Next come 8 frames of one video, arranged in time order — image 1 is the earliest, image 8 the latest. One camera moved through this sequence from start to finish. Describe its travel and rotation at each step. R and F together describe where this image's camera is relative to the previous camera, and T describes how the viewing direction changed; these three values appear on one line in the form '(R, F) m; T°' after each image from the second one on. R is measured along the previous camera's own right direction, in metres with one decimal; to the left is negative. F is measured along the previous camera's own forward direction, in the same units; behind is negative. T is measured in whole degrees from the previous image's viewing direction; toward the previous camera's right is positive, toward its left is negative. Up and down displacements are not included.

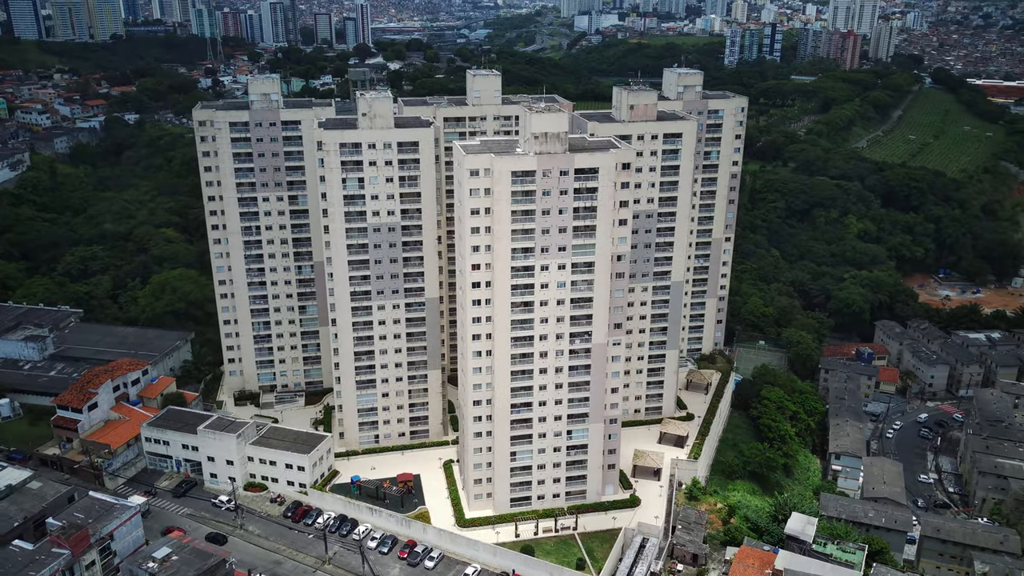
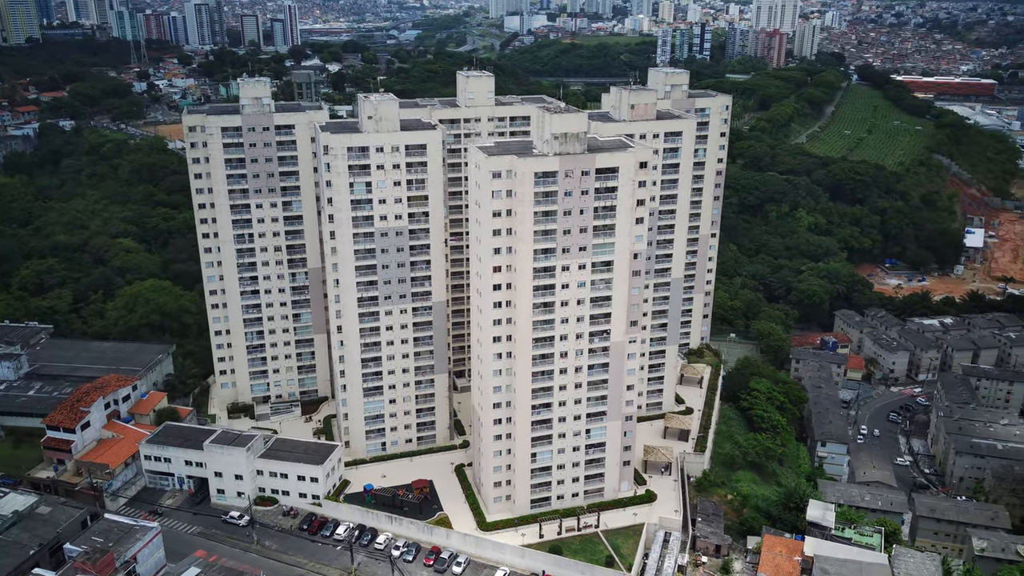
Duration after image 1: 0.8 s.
(-6.1, +0.3) m; +5°
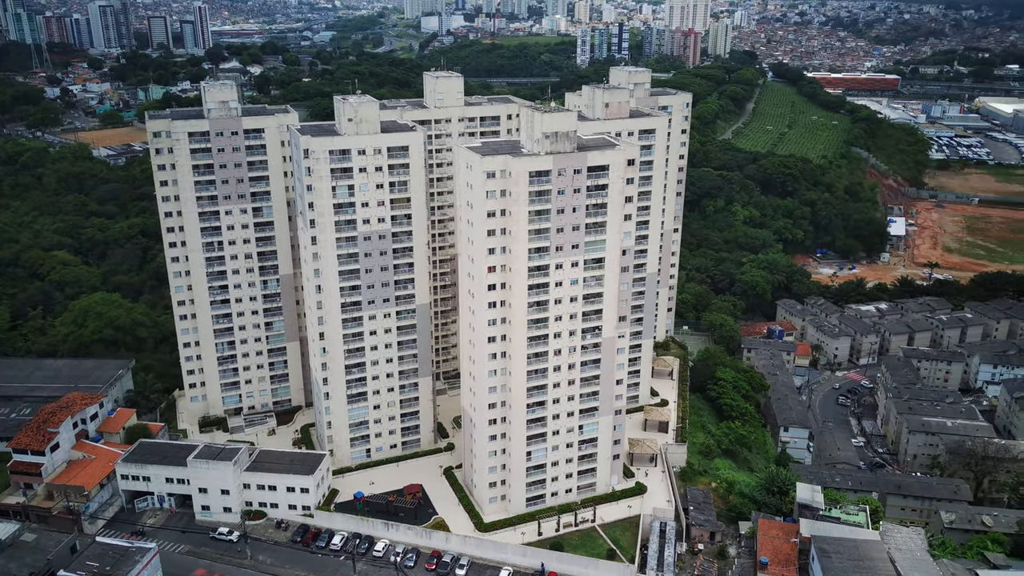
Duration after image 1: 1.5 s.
(-5.0, +0.2) m; +5°
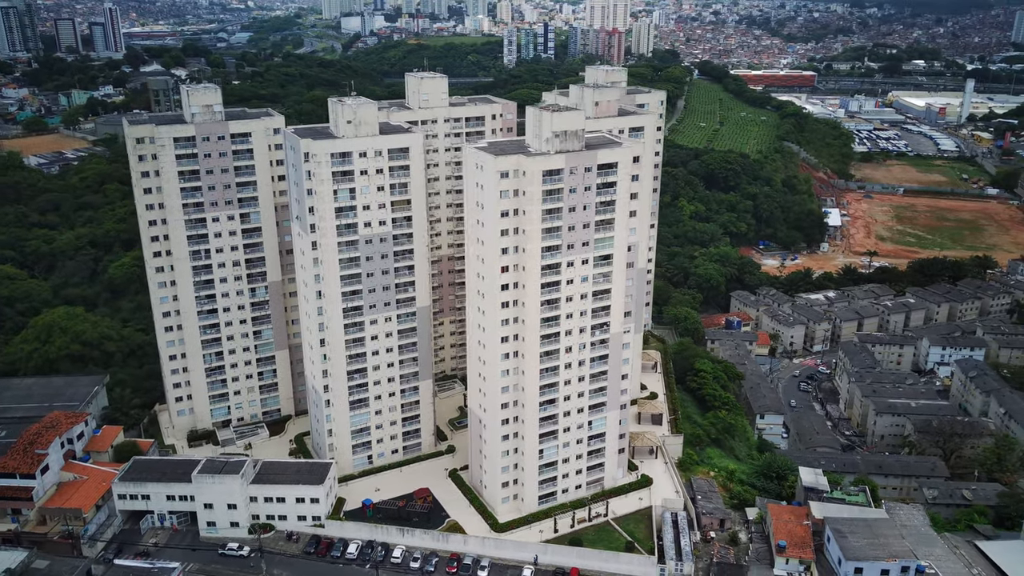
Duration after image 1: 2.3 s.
(-6.1, +0.1) m; +5°
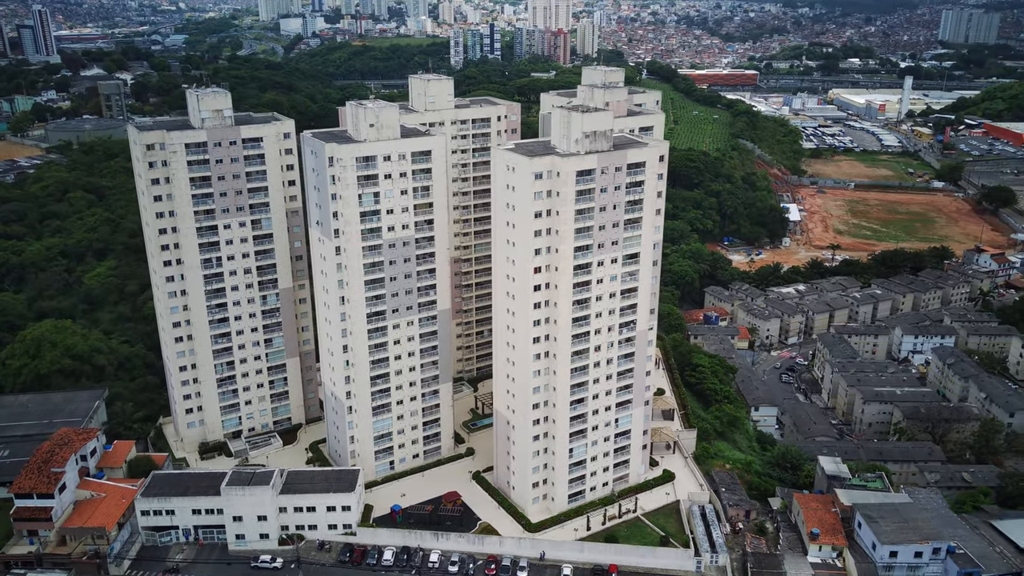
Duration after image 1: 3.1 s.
(-6.2, 0.0) m; +4°
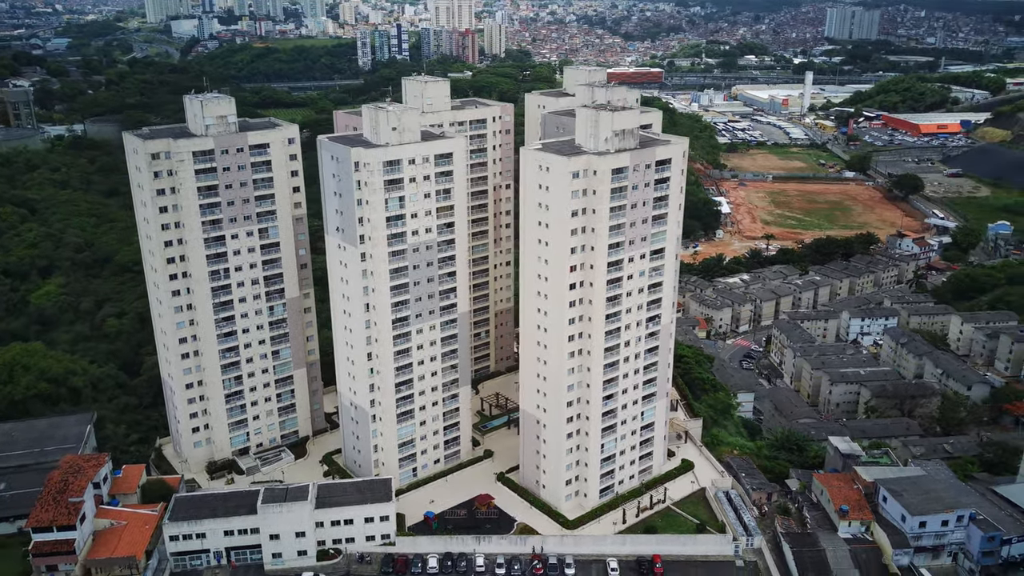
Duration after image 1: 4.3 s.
(-9.1, +0.3) m; +6°
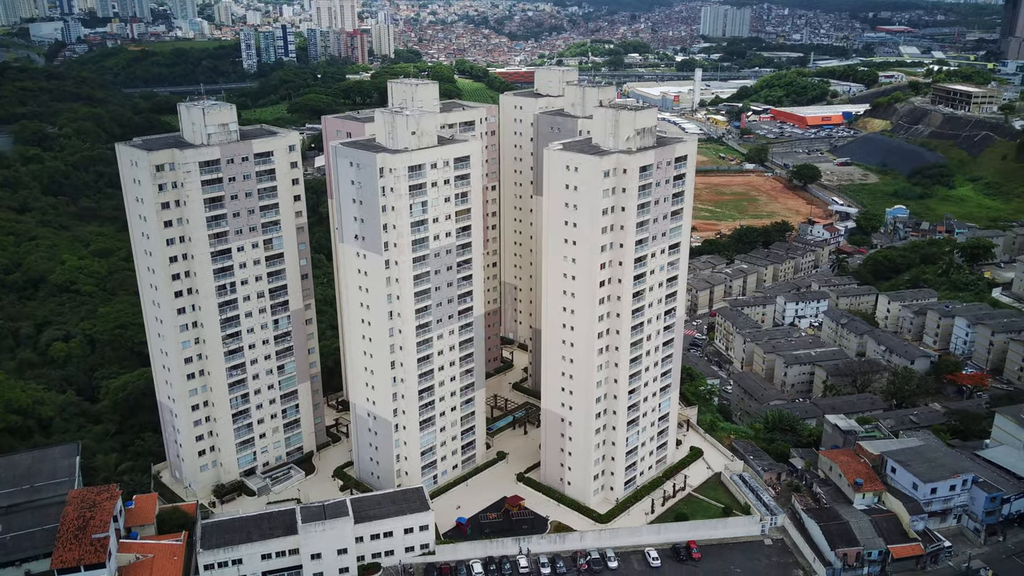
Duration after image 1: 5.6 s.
(-10.1, +0.5) m; +8°
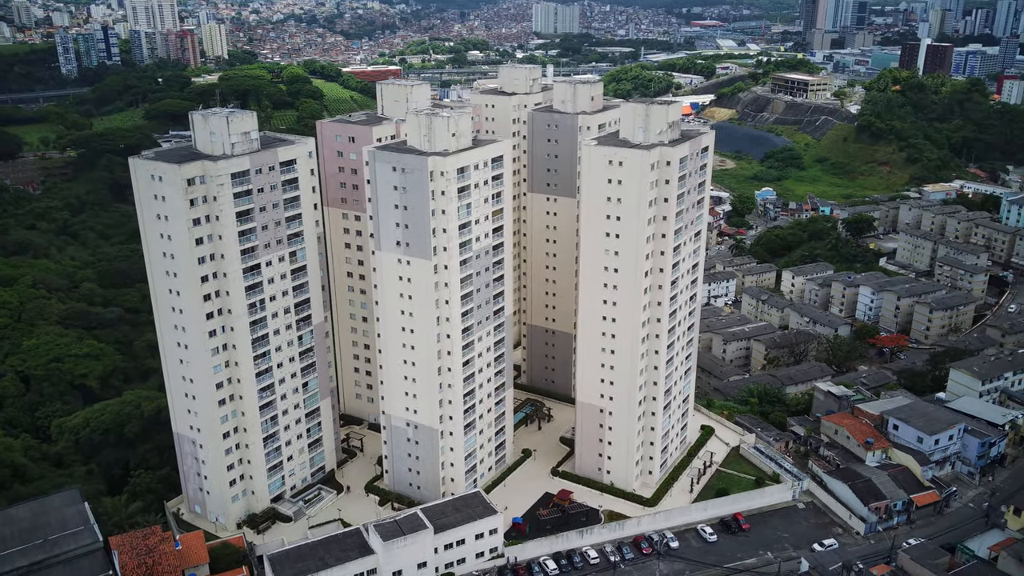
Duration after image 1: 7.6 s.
(-15.0, +1.2) m; +11°
